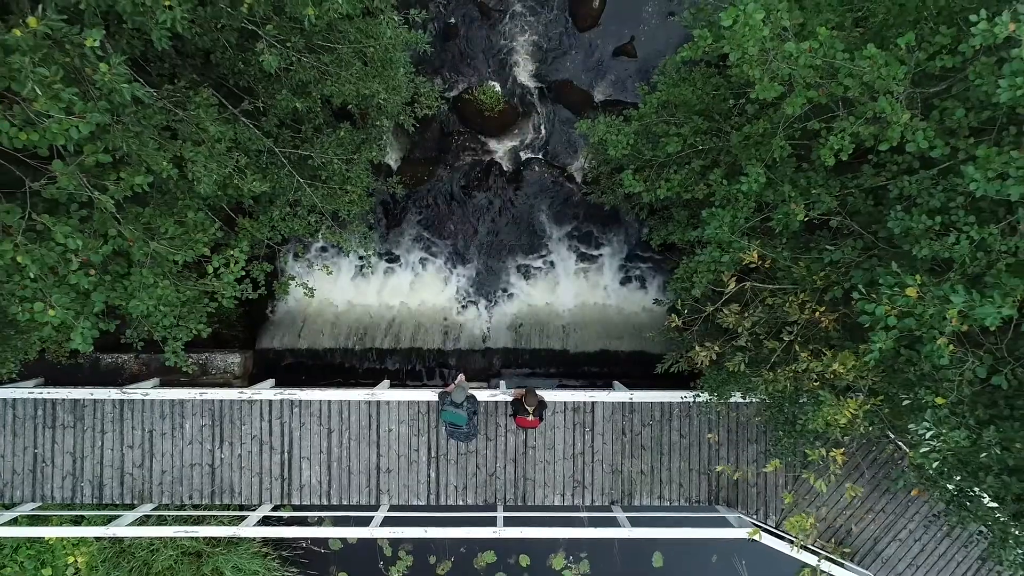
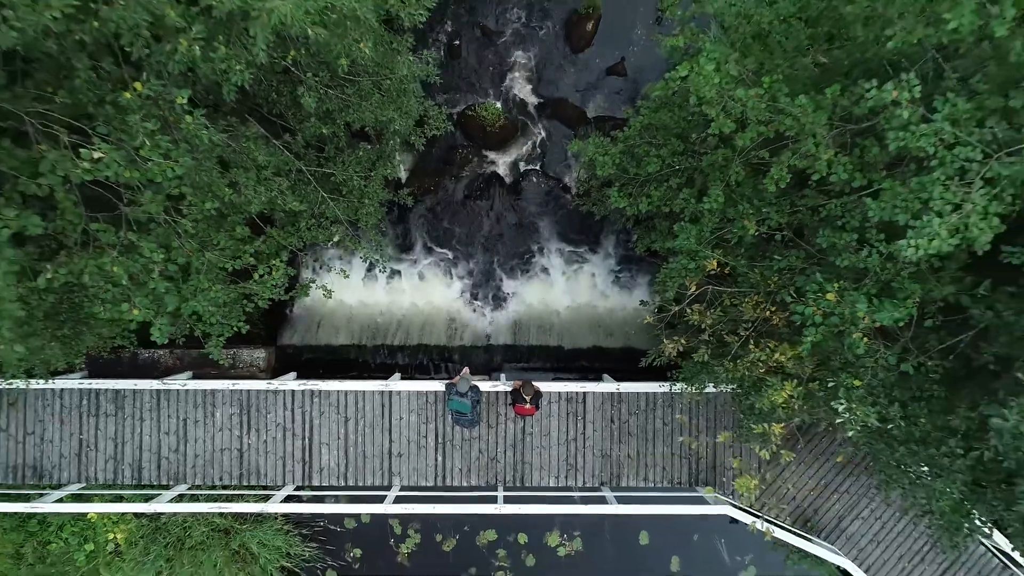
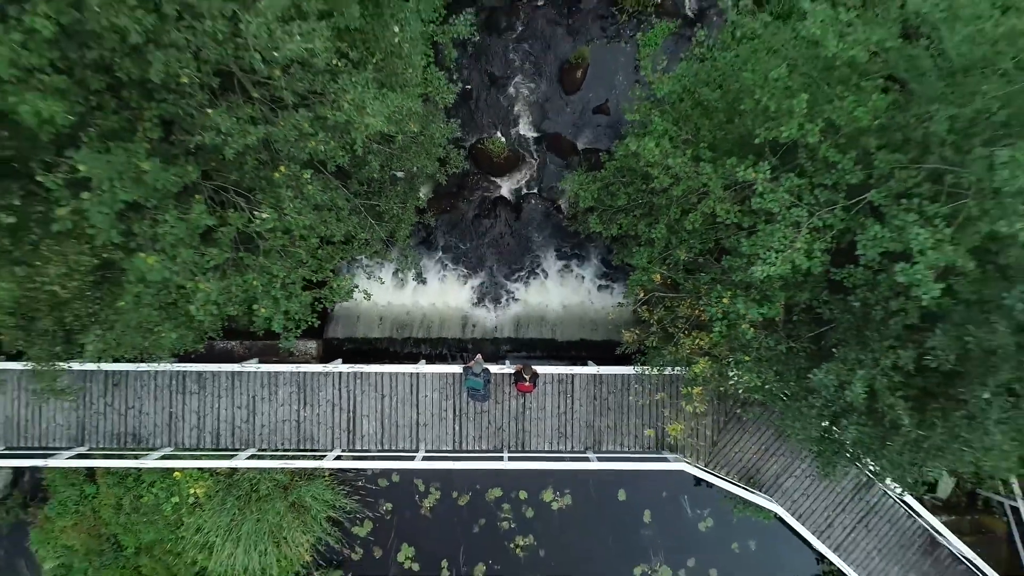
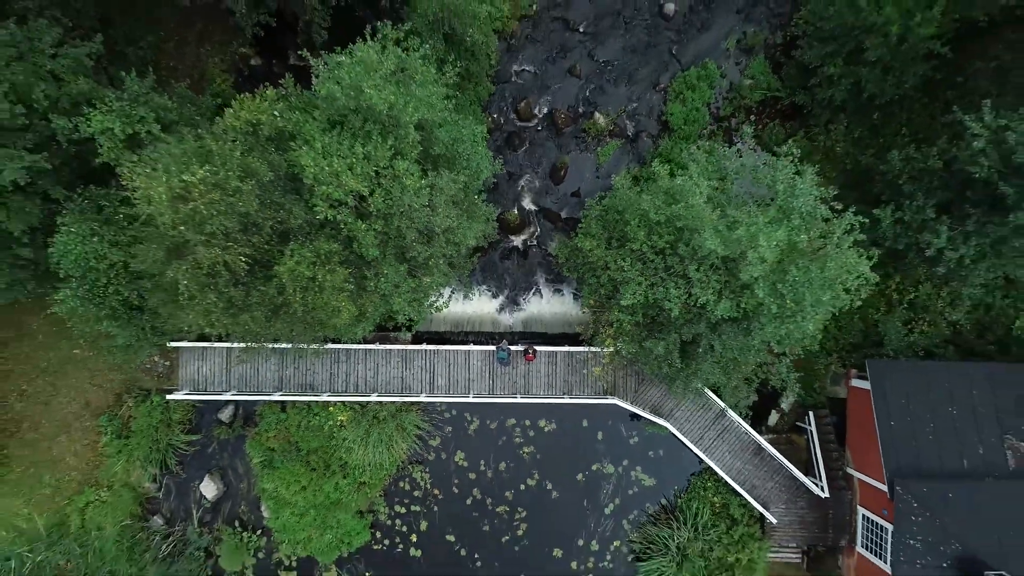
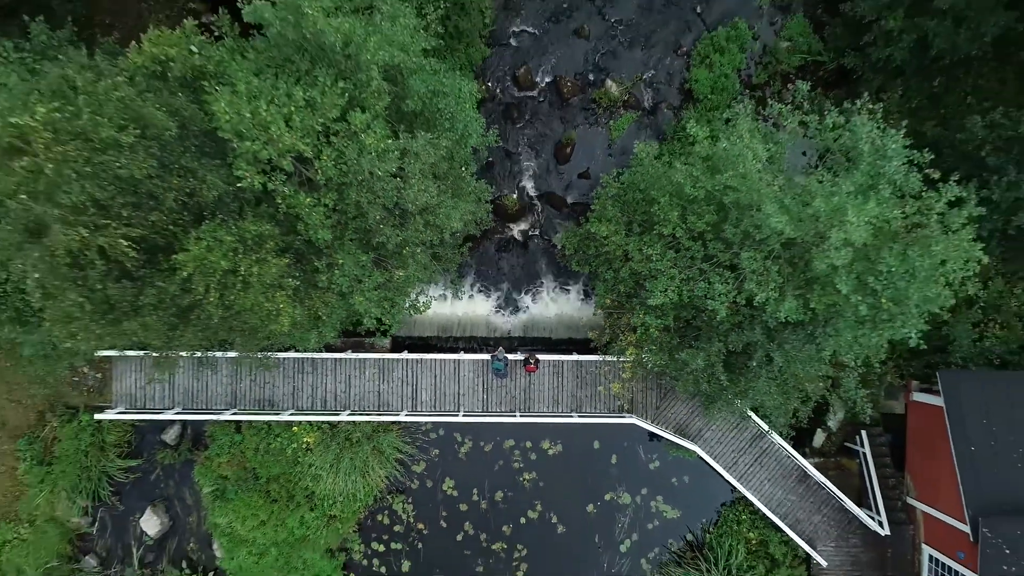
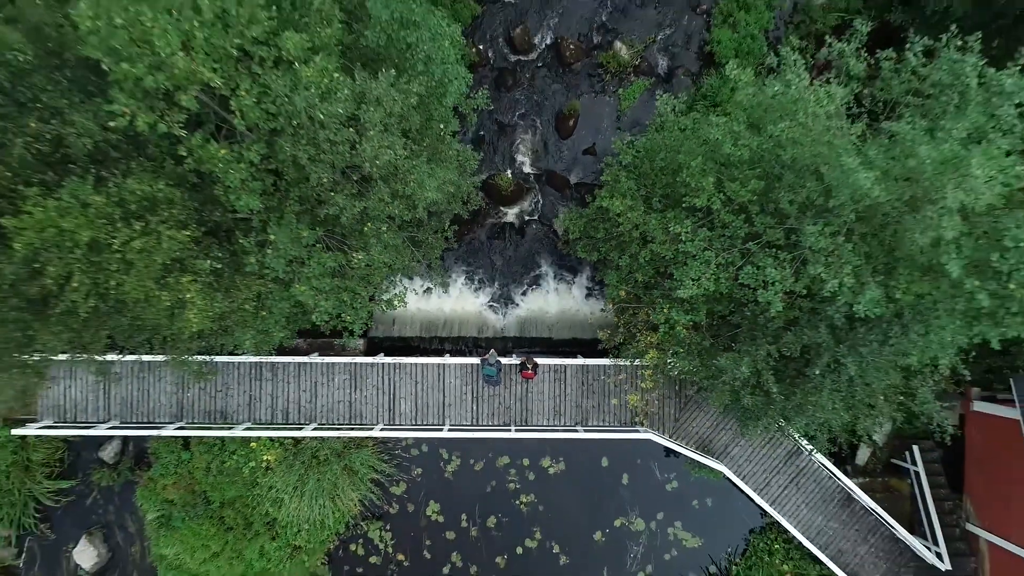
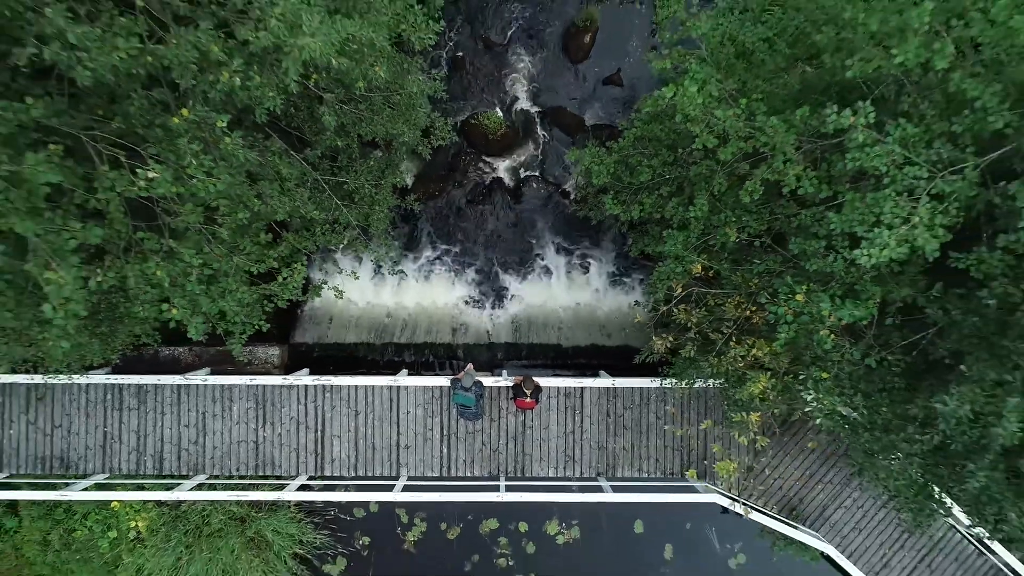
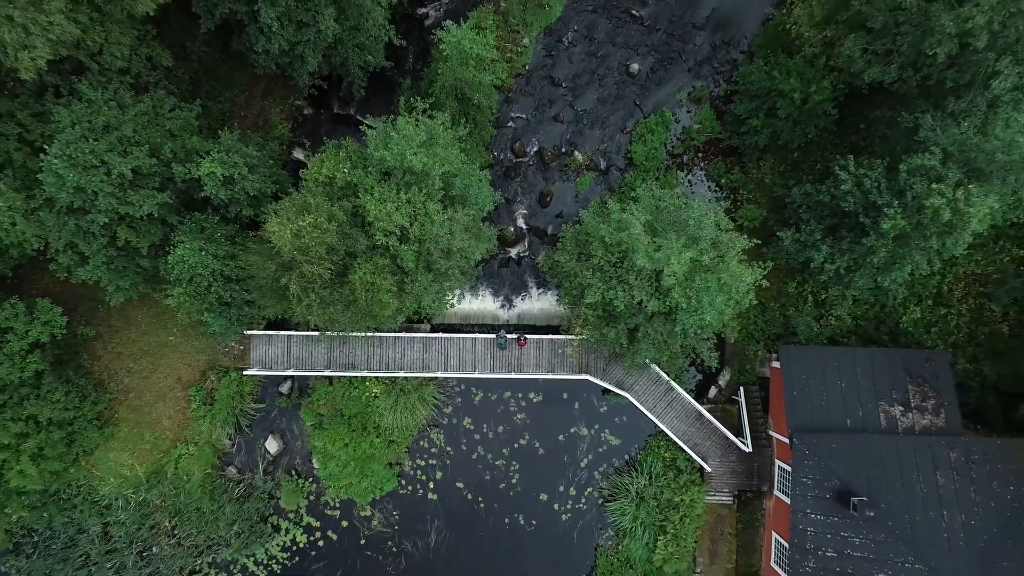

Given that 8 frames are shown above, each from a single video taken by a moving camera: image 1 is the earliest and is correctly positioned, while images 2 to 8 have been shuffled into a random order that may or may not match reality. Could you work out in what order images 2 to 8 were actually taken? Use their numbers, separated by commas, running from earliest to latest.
2, 7, 3, 6, 5, 4, 8
